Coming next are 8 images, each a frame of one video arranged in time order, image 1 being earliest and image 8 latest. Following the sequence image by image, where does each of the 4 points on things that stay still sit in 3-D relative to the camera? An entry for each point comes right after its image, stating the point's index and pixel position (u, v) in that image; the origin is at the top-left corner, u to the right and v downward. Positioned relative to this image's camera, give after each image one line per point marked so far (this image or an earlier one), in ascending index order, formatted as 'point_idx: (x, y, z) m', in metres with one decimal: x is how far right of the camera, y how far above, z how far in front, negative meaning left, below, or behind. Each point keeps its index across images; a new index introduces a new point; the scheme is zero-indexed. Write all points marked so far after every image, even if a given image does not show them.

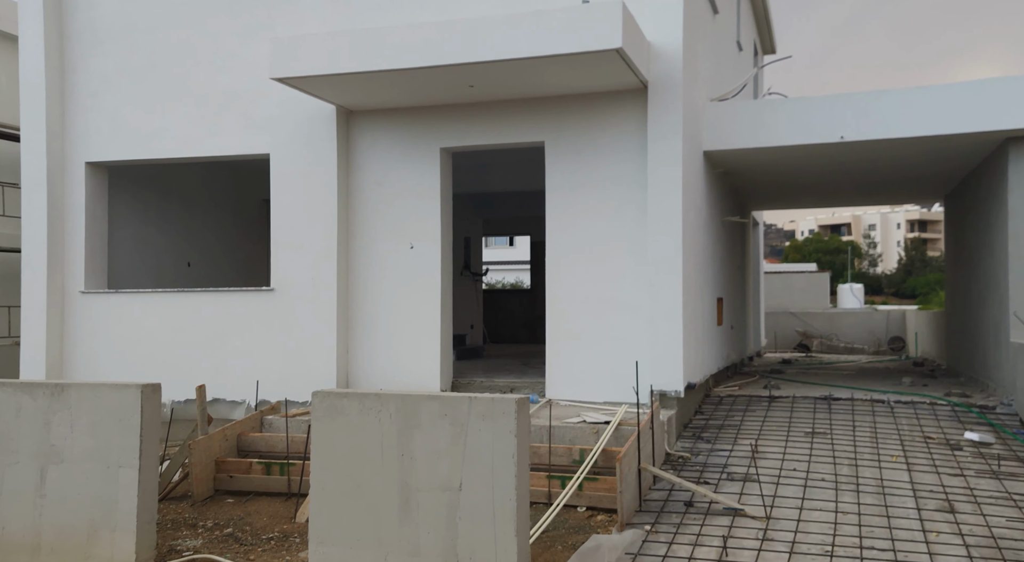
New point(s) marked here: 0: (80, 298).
0: (-4.1, -0.2, +8.7) m
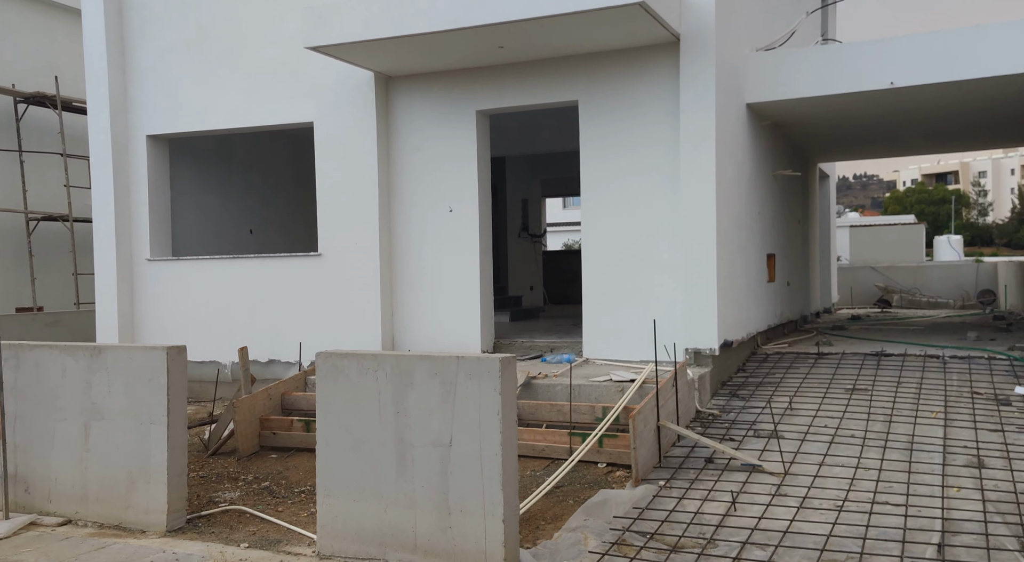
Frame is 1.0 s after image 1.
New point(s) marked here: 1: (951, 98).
0: (-3.7, +0.2, +9.2) m
1: (+4.0, +1.7, +8.3) m
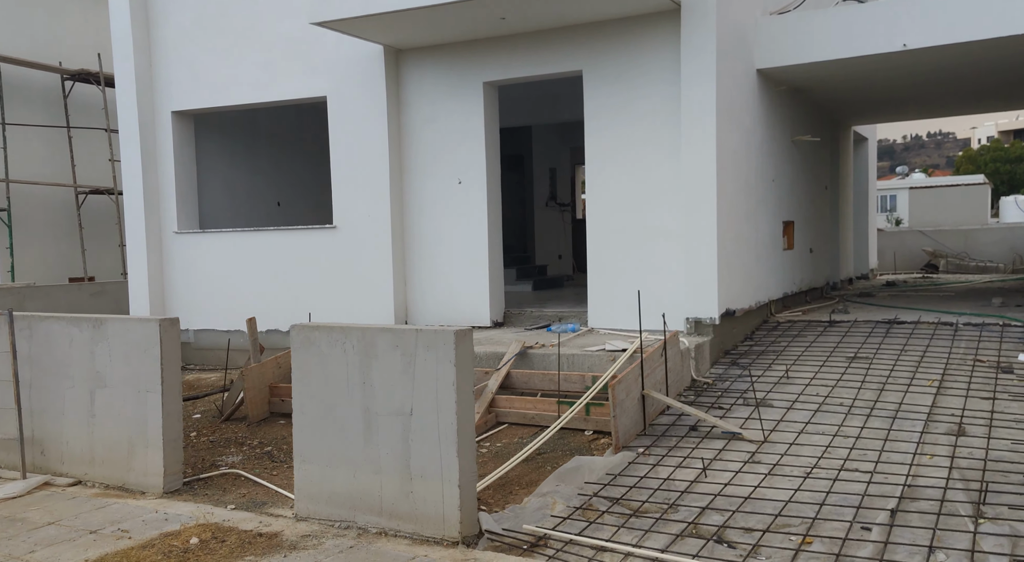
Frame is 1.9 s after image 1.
0: (-3.5, +0.5, +9.5) m
1: (+4.0, +2.0, +8.1) m
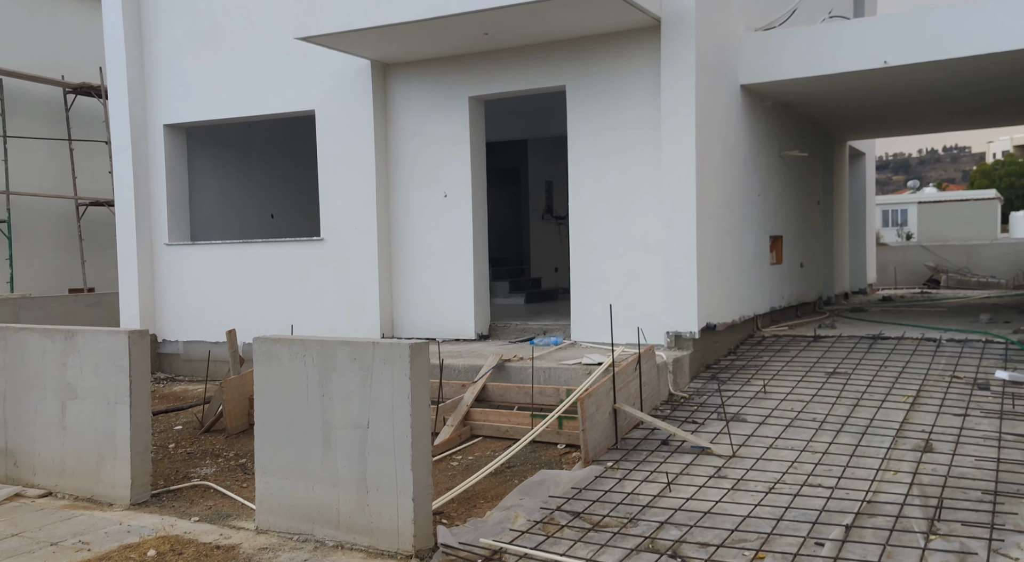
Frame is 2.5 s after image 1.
0: (-3.6, +0.3, +9.5) m
1: (+3.9, +1.8, +8.1) m
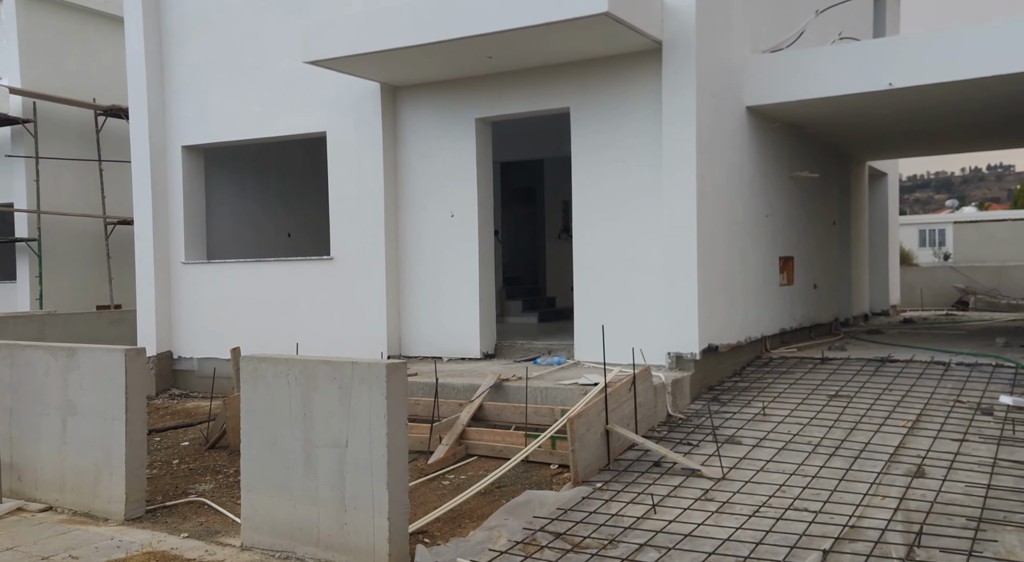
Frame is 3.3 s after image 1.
0: (-3.5, +0.1, +9.7) m
1: (+4.0, +1.6, +8.0) m
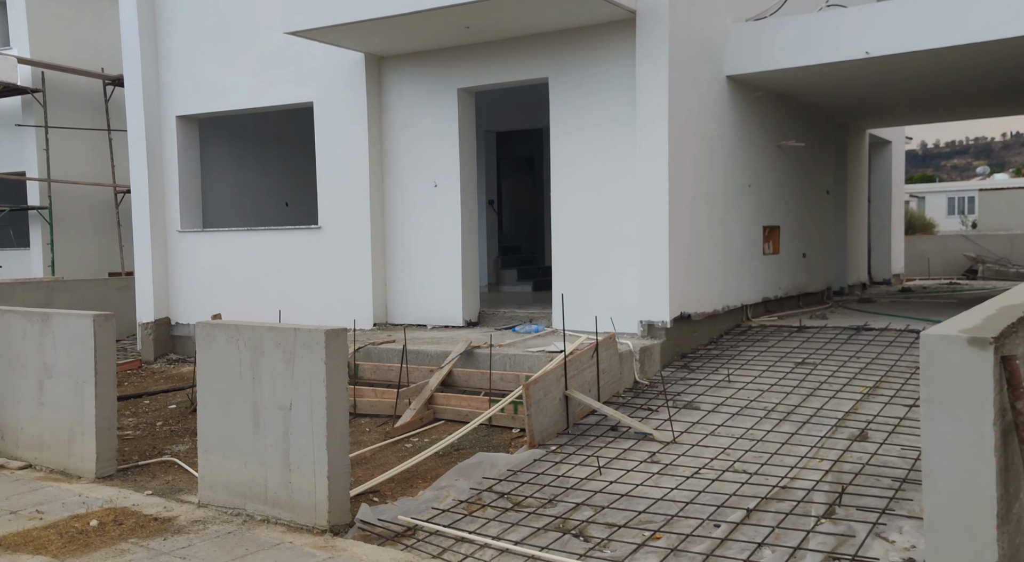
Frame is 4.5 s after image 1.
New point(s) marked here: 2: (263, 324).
0: (-3.7, +0.5, +9.9) m
1: (+3.8, +1.9, +7.9) m
2: (-1.2, -0.2, +4.3) m
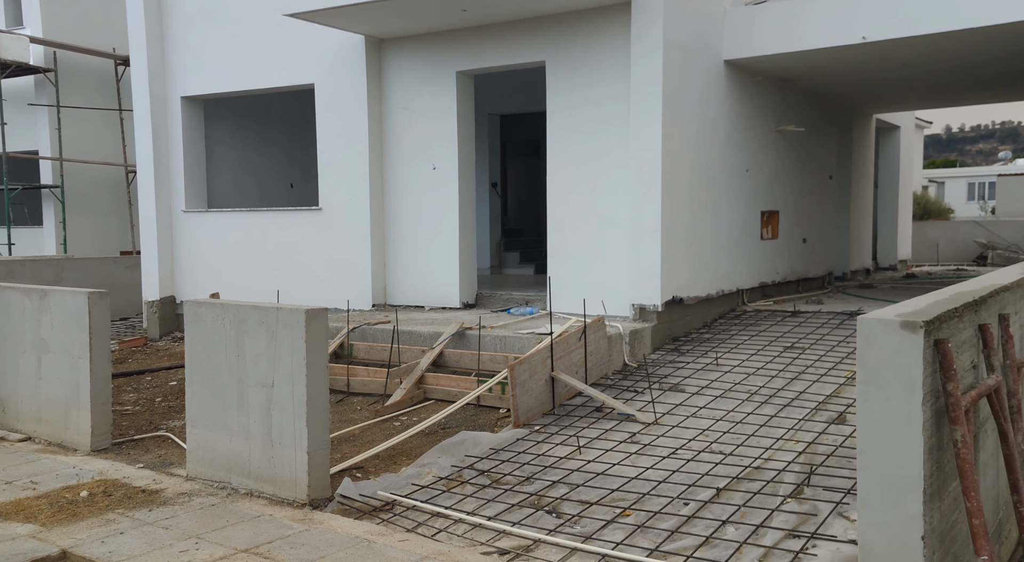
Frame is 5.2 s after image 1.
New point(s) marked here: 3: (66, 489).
0: (-3.7, +0.7, +10.1) m
1: (+3.8, +2.0, +7.9) m
2: (-1.3, -0.1, +4.4) m
3: (-2.3, -1.1, +4.6) m
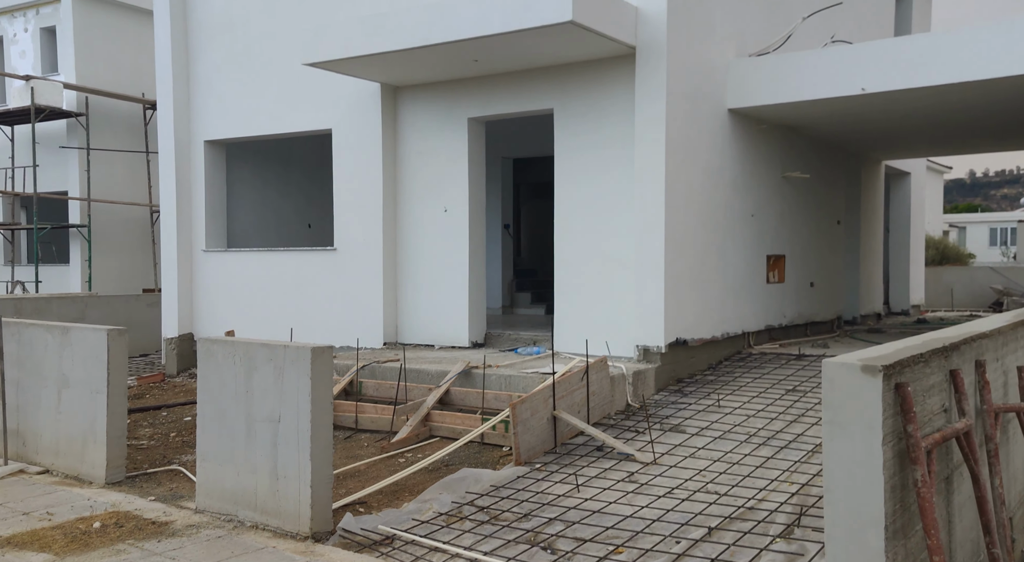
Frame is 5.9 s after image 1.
0: (-3.5, +0.3, +10.3) m
1: (+3.9, +1.6, +8.1) m
2: (-1.3, -0.3, +4.6) m
3: (-2.3, -1.3, +4.8) m
